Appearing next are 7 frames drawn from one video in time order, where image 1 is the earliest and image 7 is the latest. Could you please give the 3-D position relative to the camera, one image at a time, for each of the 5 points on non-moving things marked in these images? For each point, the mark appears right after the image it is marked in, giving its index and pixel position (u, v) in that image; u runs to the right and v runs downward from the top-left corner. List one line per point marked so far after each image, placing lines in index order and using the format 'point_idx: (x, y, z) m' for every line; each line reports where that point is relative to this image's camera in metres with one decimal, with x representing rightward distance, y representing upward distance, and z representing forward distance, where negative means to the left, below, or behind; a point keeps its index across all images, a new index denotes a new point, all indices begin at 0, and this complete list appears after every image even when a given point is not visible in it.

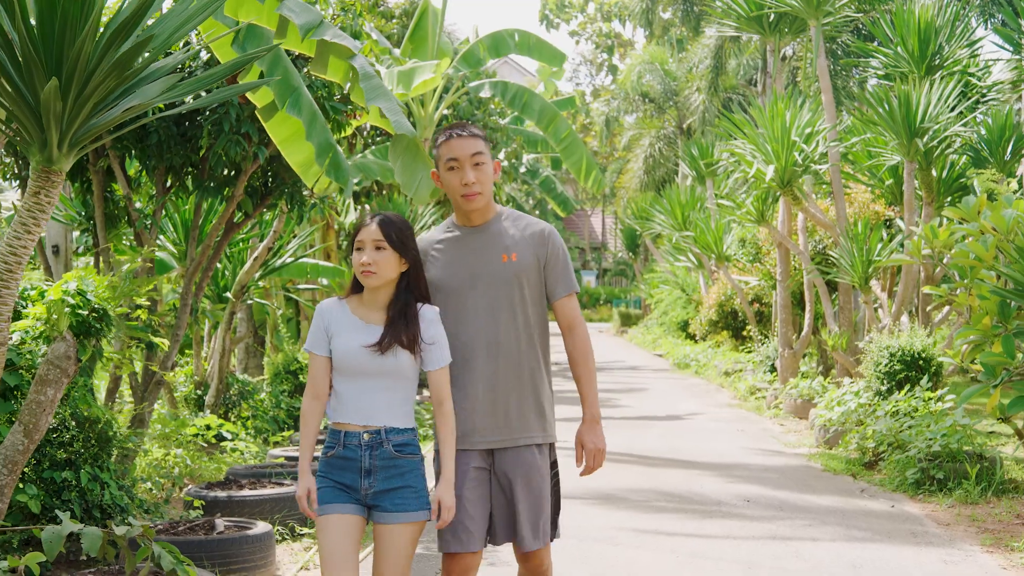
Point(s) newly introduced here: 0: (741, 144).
0: (+2.8, +1.8, +14.6) m
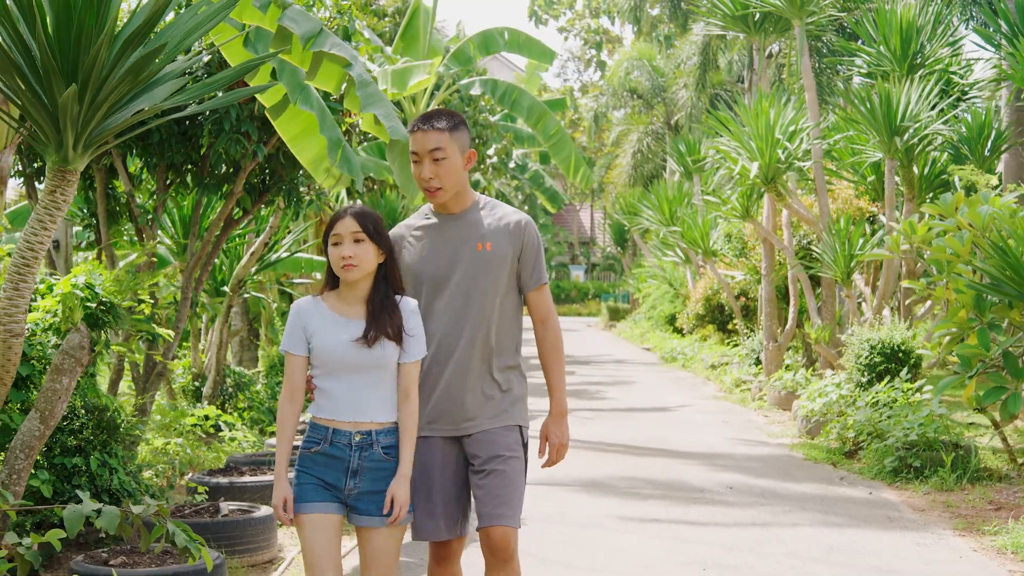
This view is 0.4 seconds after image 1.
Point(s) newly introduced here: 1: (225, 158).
0: (+2.7, +1.8, +14.9) m
1: (-2.0, +0.9, +8.3) m
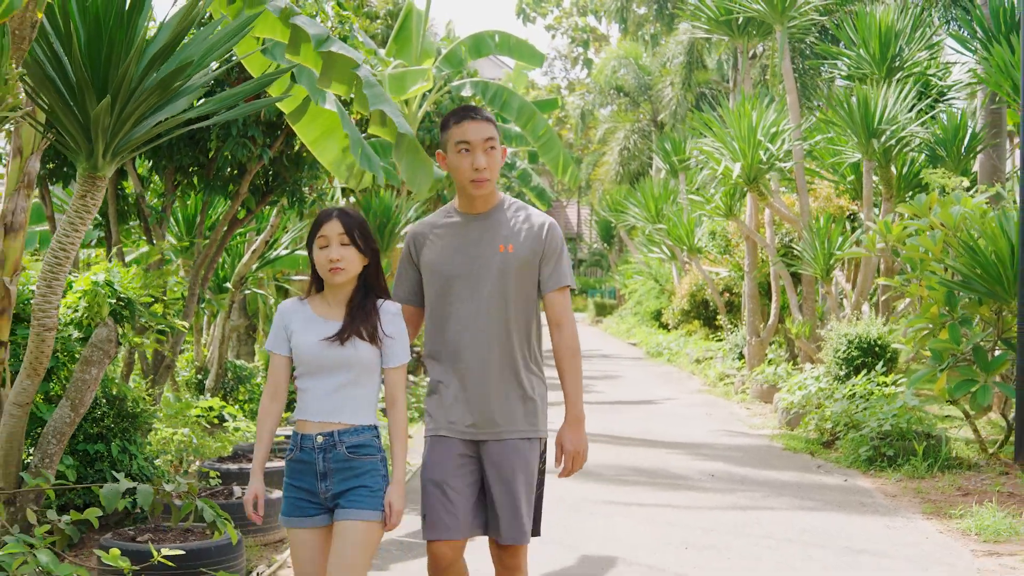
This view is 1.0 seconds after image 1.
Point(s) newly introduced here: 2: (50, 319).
0: (+2.6, +1.9, +15.3) m
1: (-2.1, +0.9, +8.7) m
2: (-2.1, -0.2, +5.4) m
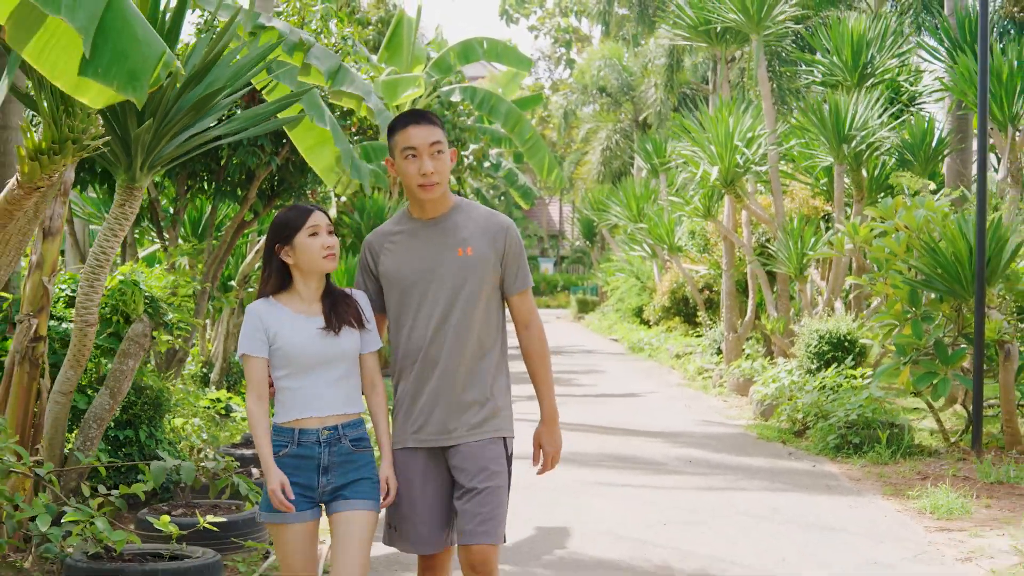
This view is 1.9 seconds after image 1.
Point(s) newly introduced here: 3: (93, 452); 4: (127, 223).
0: (+2.4, +1.9, +16.0) m
1: (-2.1, +1.0, +9.3) m
2: (-2.1, -0.2, +6.0) m
3: (-2.2, -0.8, +6.1) m
4: (-1.9, +0.3, +5.9) m
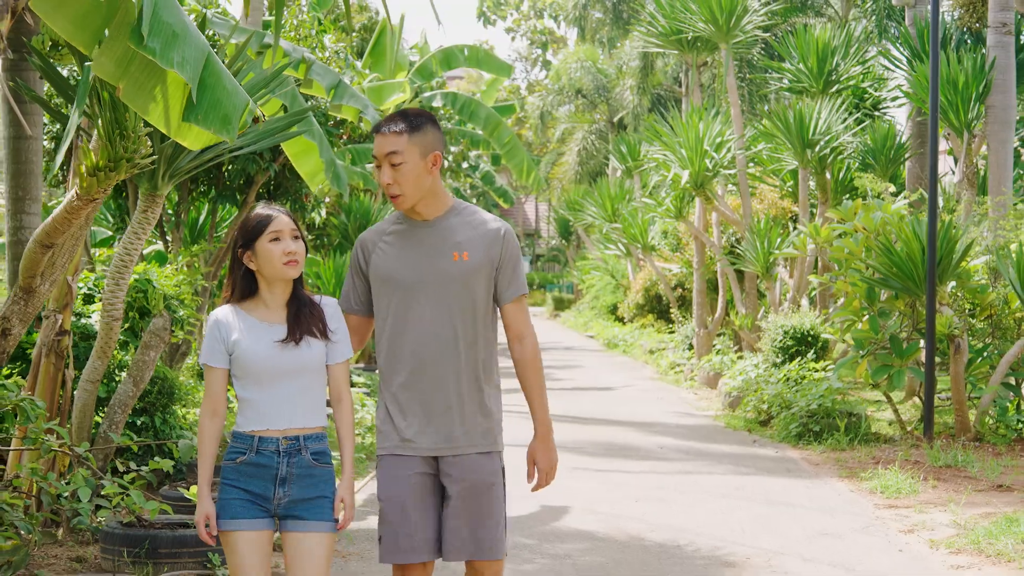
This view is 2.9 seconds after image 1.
0: (+2.1, +1.9, +16.7) m
1: (-2.3, +1.0, +9.9) m
2: (-2.2, -0.1, +6.6) m
3: (-2.2, -0.8, +6.7) m
4: (-2.0, +0.3, +6.6) m
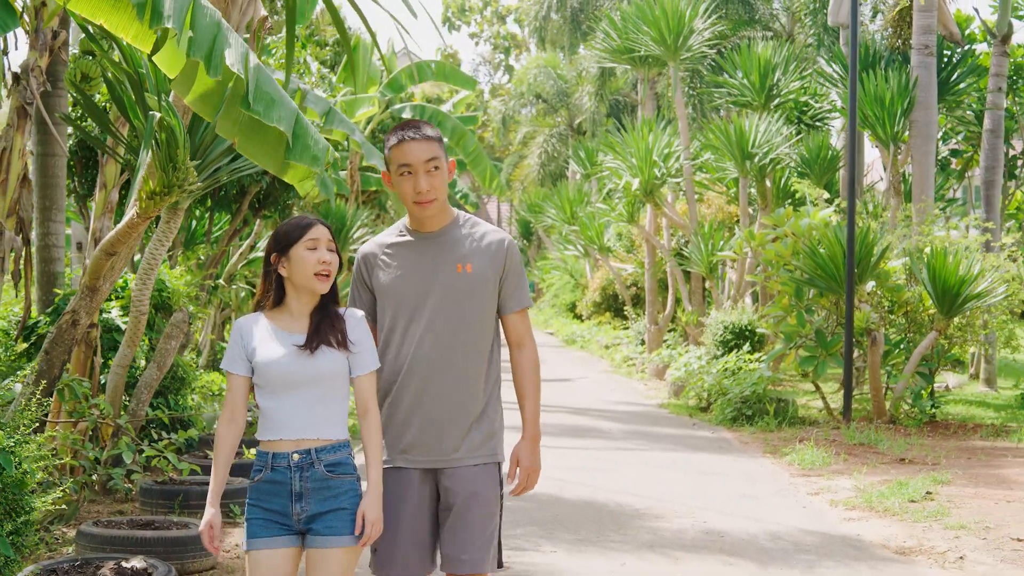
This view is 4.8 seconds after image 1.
0: (+1.6, +1.9, +18.0) m
1: (-2.6, +1.0, +11.1) m
2: (-2.4, -0.1, +7.8) m
3: (-2.5, -0.8, +7.9) m
4: (-2.2, +0.3, +7.8) m
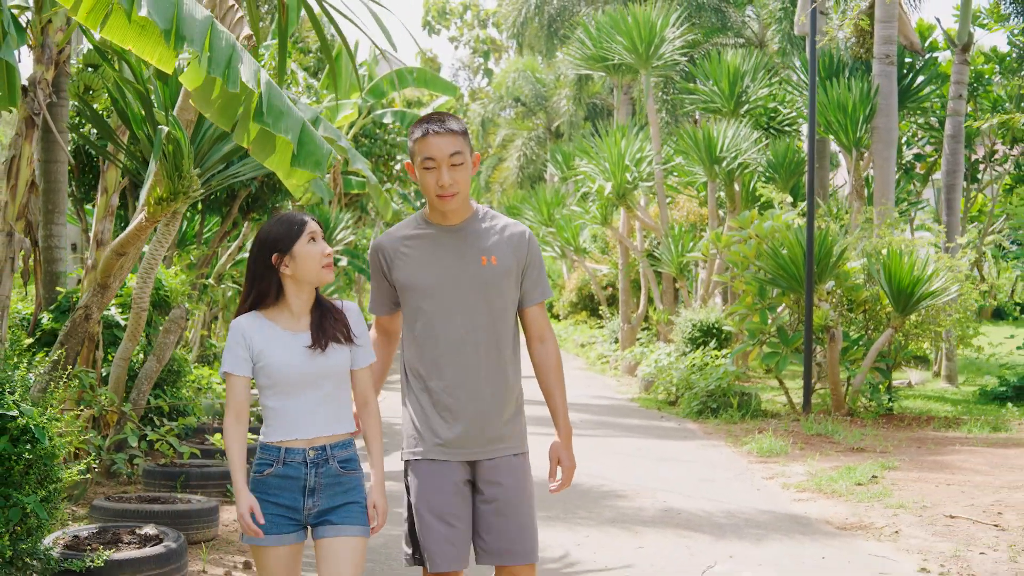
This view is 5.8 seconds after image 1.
0: (+1.2, +1.9, +18.7) m
1: (-2.8, +1.0, +11.7) m
2: (-2.6, -0.1, +8.4) m
3: (-2.7, -0.8, +8.5) m
4: (-2.4, +0.4, +8.4) m
